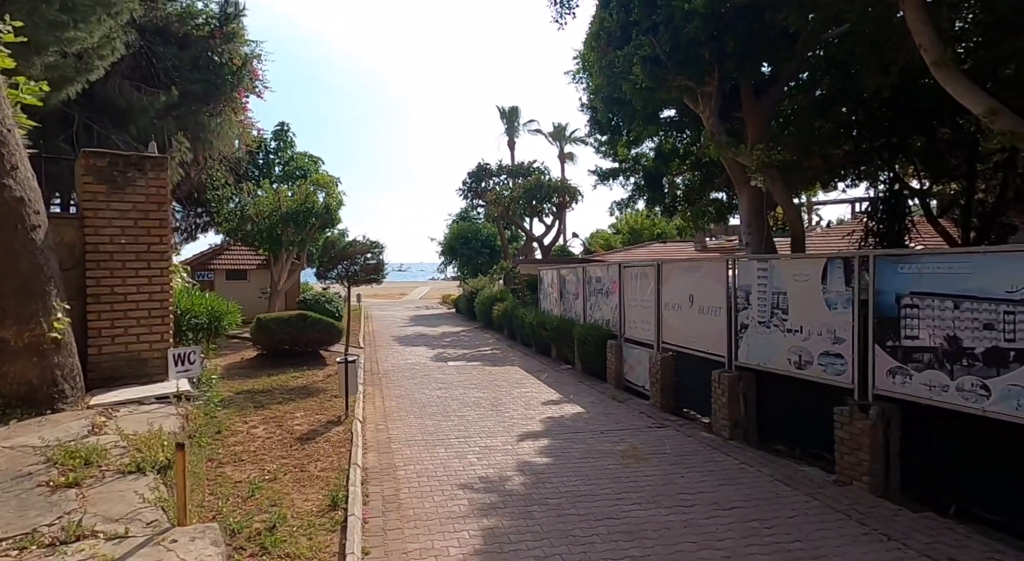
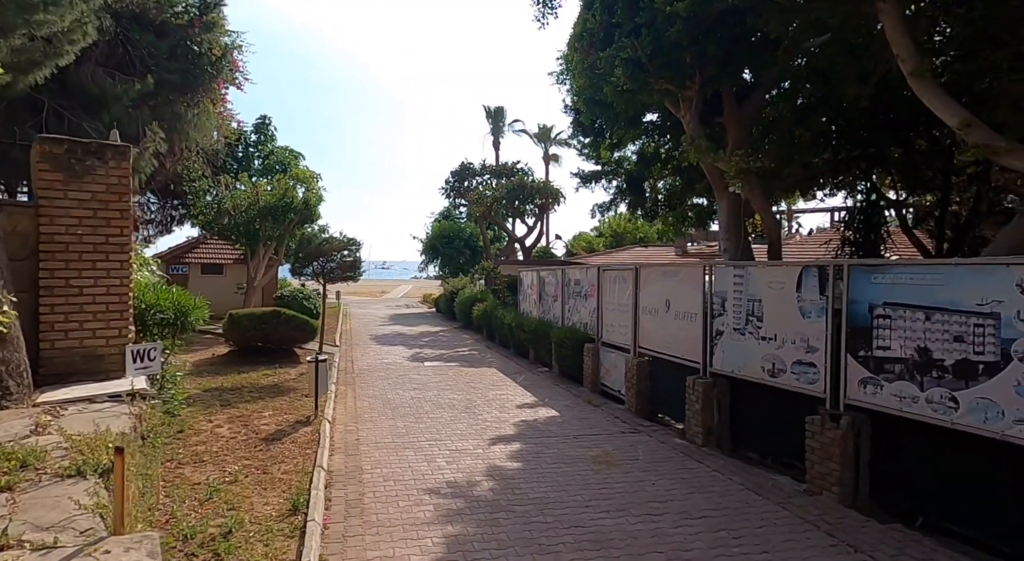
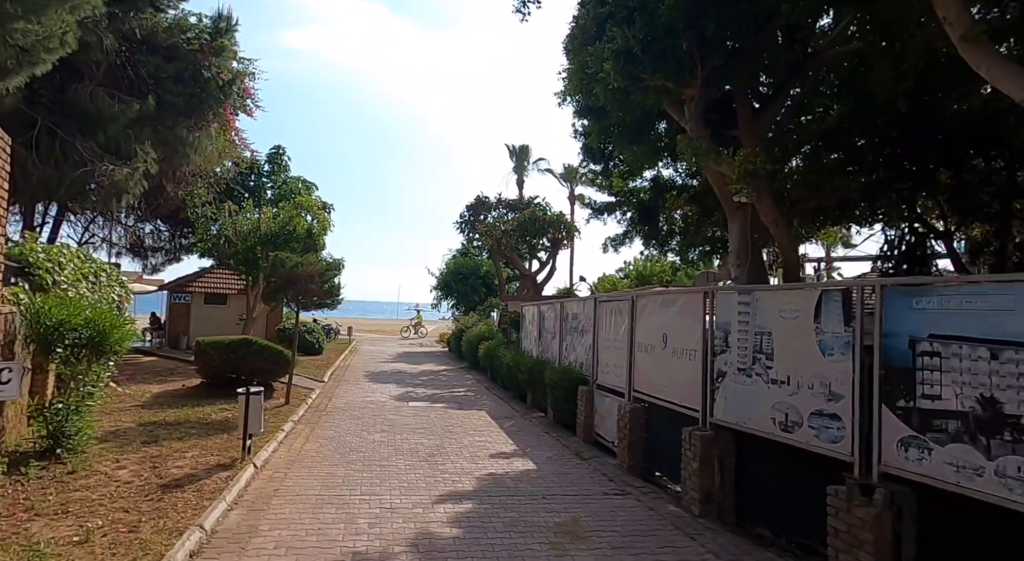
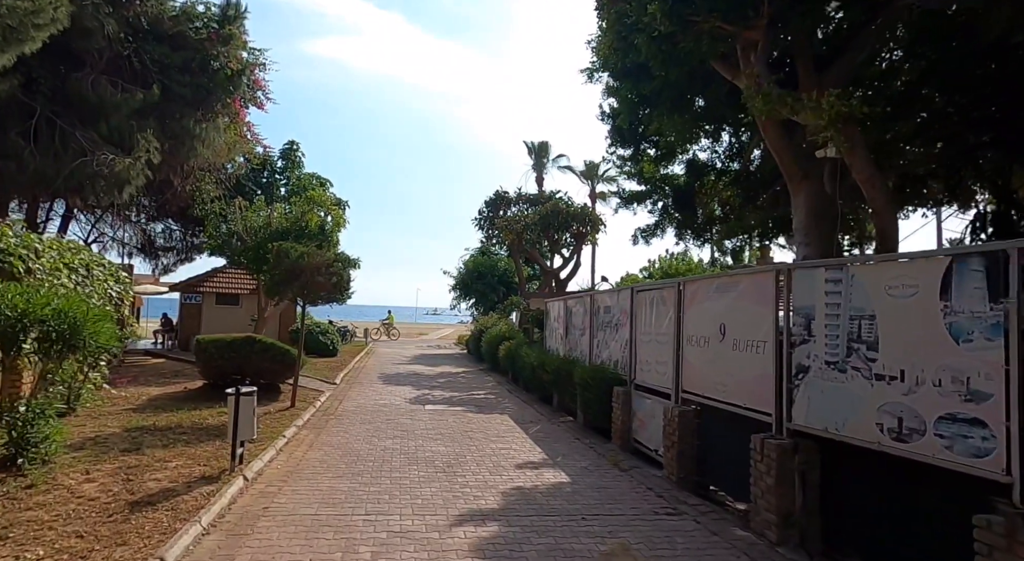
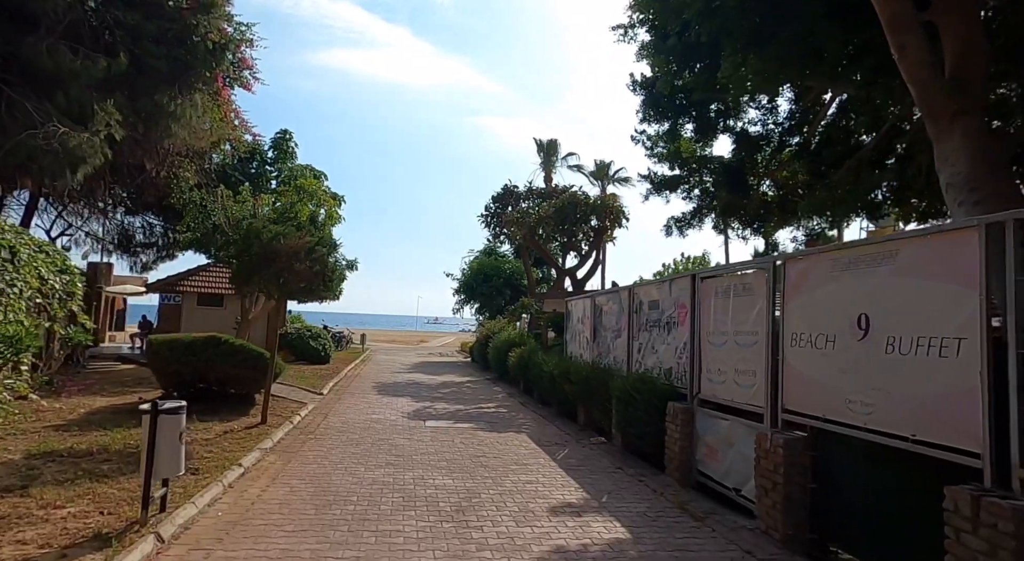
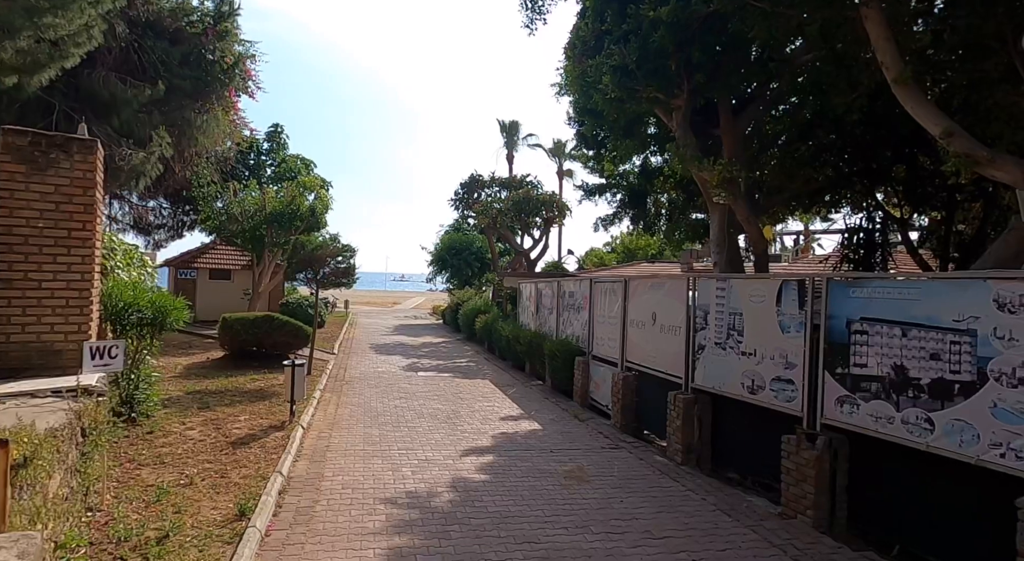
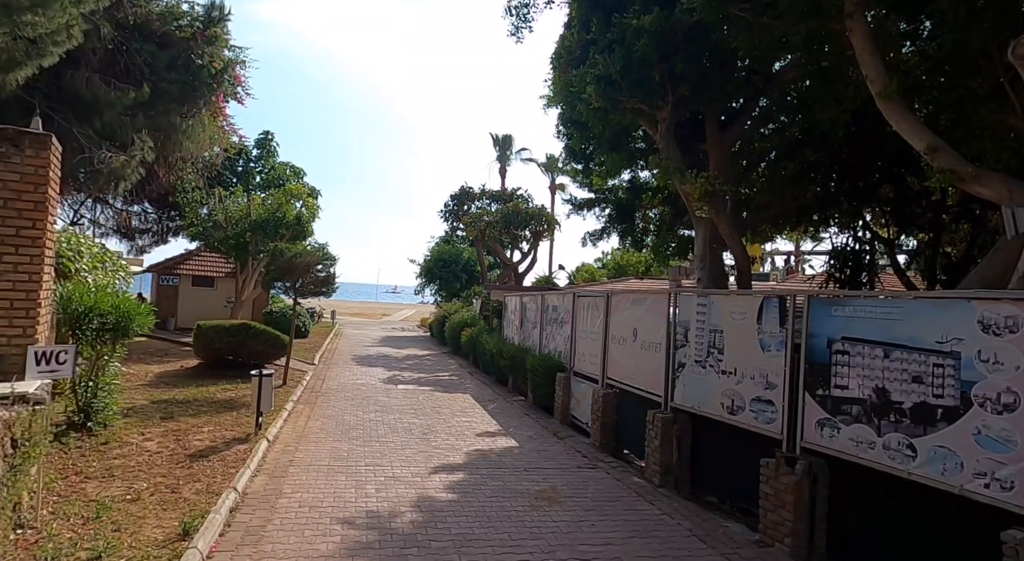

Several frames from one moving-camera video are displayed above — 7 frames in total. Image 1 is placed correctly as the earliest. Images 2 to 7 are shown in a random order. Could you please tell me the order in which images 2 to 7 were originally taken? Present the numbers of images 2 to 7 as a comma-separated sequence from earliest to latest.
2, 6, 7, 3, 4, 5
